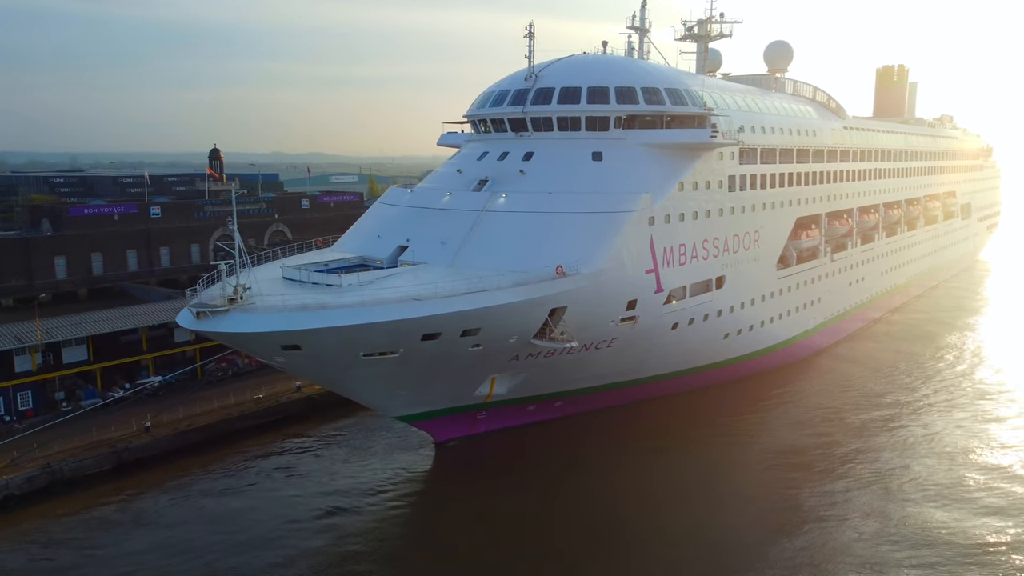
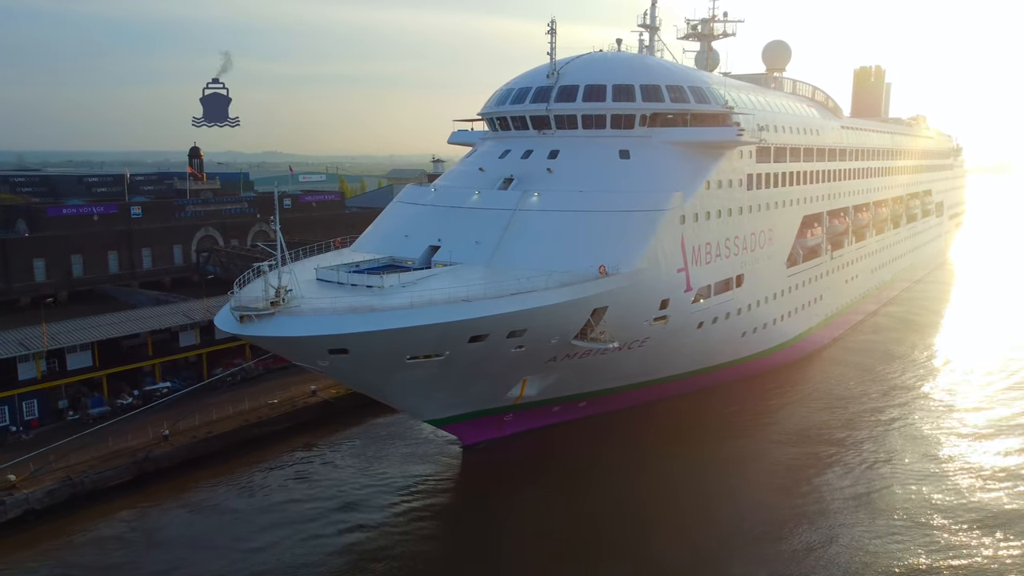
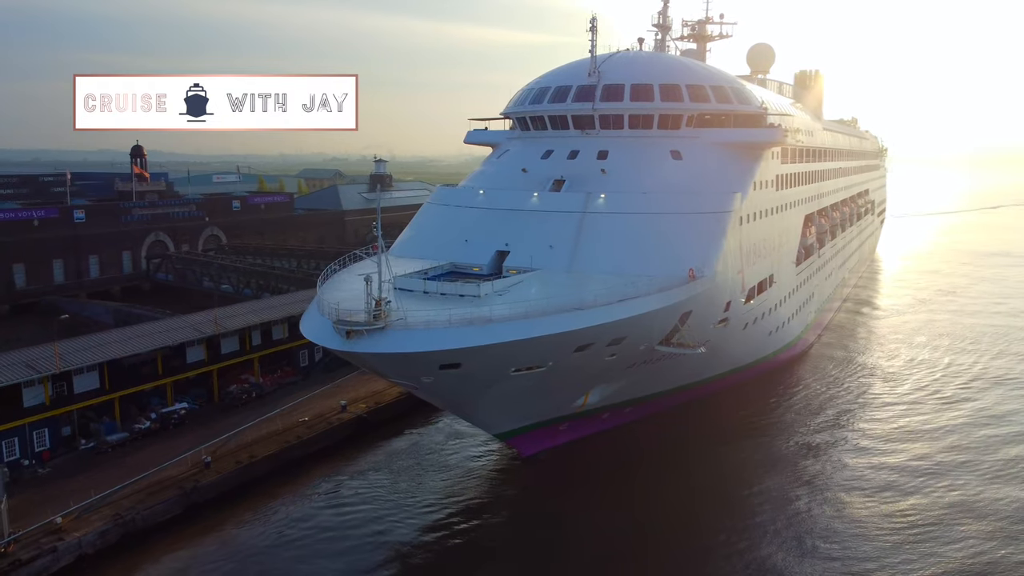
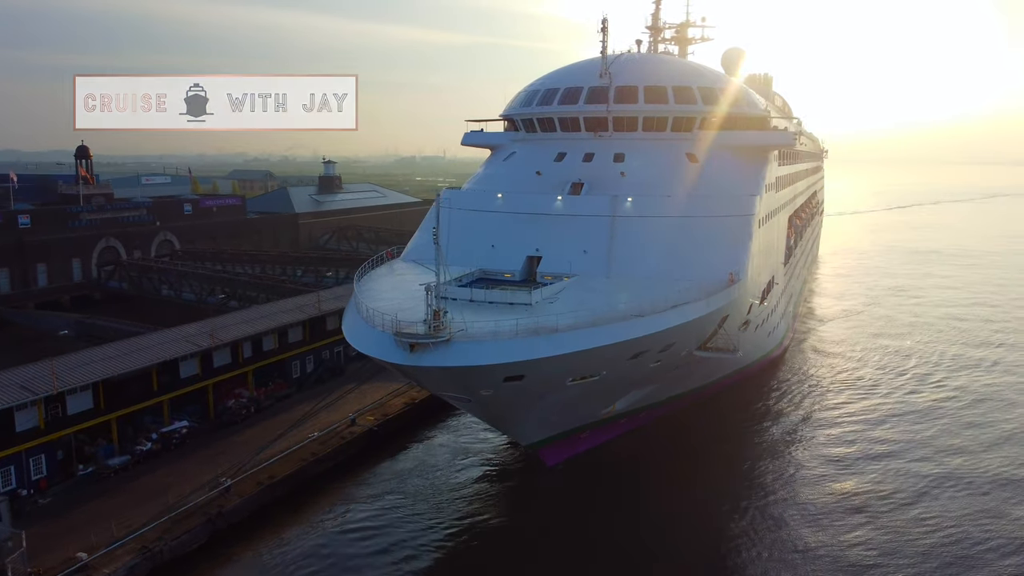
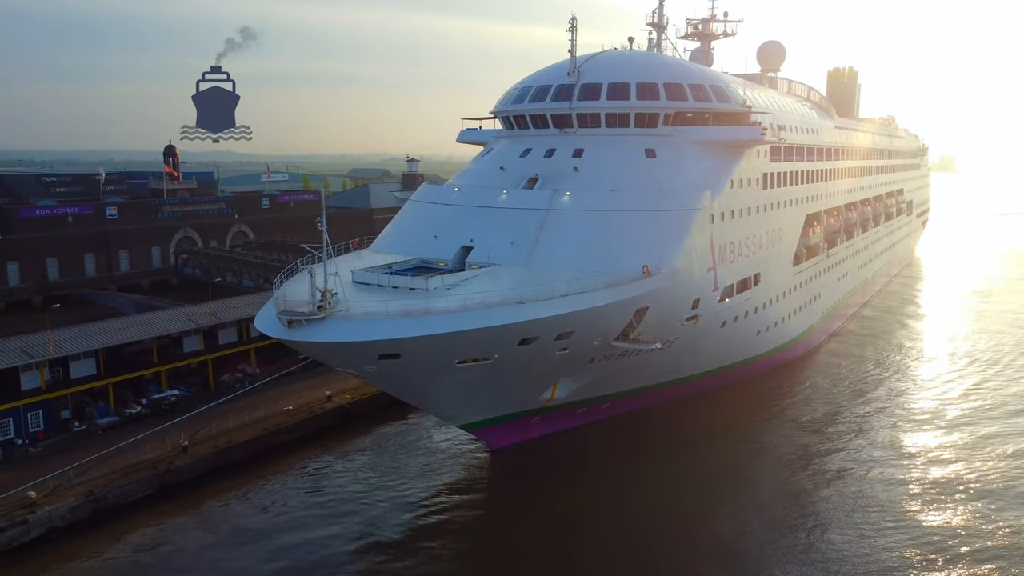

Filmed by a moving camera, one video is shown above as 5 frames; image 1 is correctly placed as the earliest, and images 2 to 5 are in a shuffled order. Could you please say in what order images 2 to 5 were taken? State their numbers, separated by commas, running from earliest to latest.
2, 5, 3, 4
